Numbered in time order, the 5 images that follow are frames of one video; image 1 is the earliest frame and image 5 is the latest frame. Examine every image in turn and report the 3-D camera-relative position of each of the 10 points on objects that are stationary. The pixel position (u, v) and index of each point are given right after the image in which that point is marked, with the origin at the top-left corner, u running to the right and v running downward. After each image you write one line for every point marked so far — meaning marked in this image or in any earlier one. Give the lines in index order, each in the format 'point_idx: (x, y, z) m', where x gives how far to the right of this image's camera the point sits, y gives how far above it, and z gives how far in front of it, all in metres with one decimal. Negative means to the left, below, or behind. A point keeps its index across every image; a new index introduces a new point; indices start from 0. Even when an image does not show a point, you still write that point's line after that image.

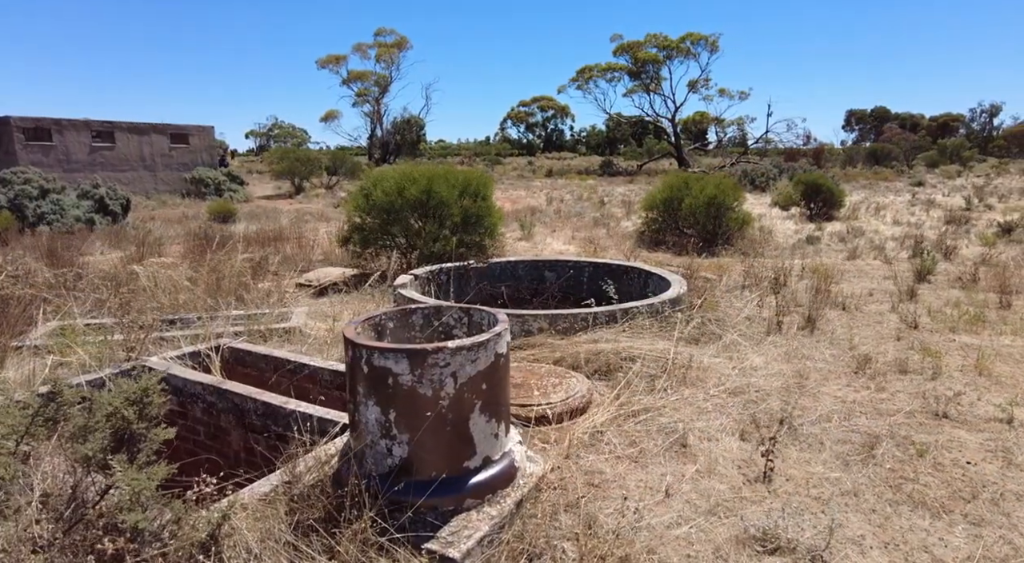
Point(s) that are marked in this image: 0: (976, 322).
0: (+3.7, -0.3, +5.5) m
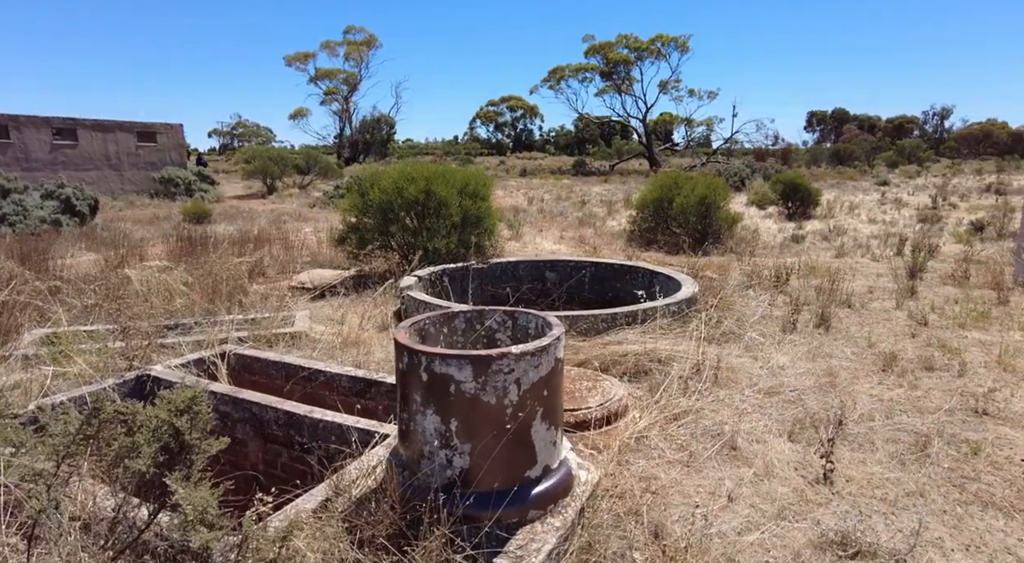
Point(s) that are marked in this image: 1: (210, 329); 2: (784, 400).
0: (+3.8, -0.3, +5.6) m
1: (-2.4, -0.4, +5.6) m
2: (+1.6, -0.7, +4.1) m
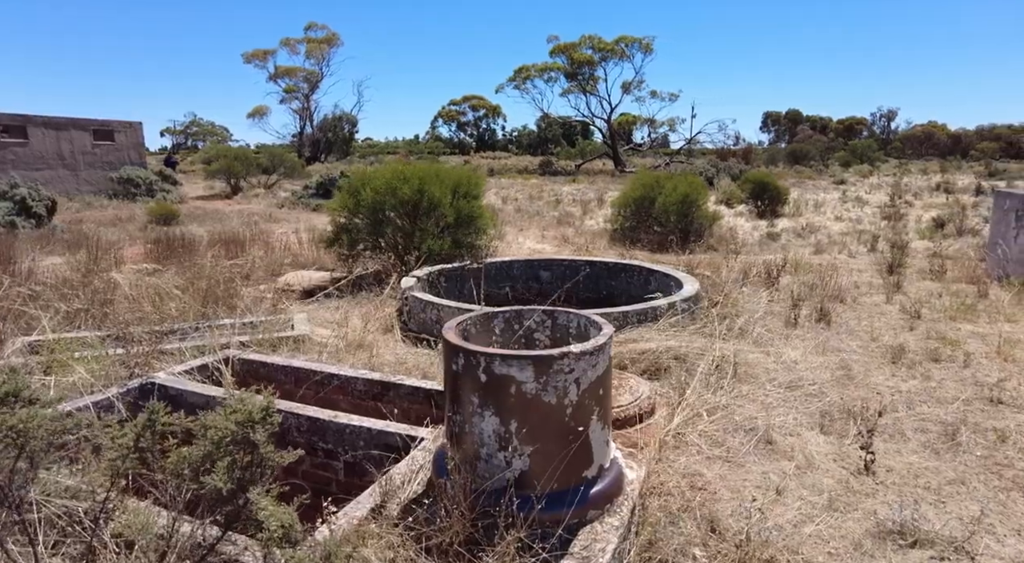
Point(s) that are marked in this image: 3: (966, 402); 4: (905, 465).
0: (+3.9, -0.2, +5.9) m
1: (-2.3, -0.4, +5.4) m
2: (+1.8, -0.7, +4.2) m
3: (+2.6, -0.7, +4.0) m
4: (+1.9, -0.9, +3.3) m
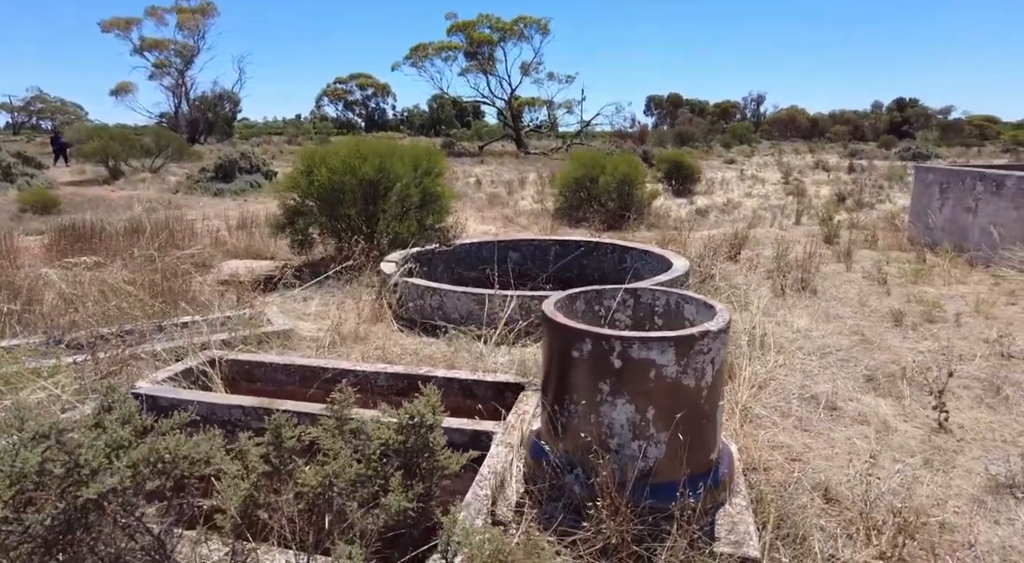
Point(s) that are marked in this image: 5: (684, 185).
0: (+3.8, +0.1, +6.3) m
1: (-2.2, -0.4, +4.7) m
2: (+2.0, -0.5, +4.3) m
3: (+2.9, -0.5, +4.2) m
4: (+2.3, -0.7, +3.5) m
5: (+3.3, +1.9, +13.5) m
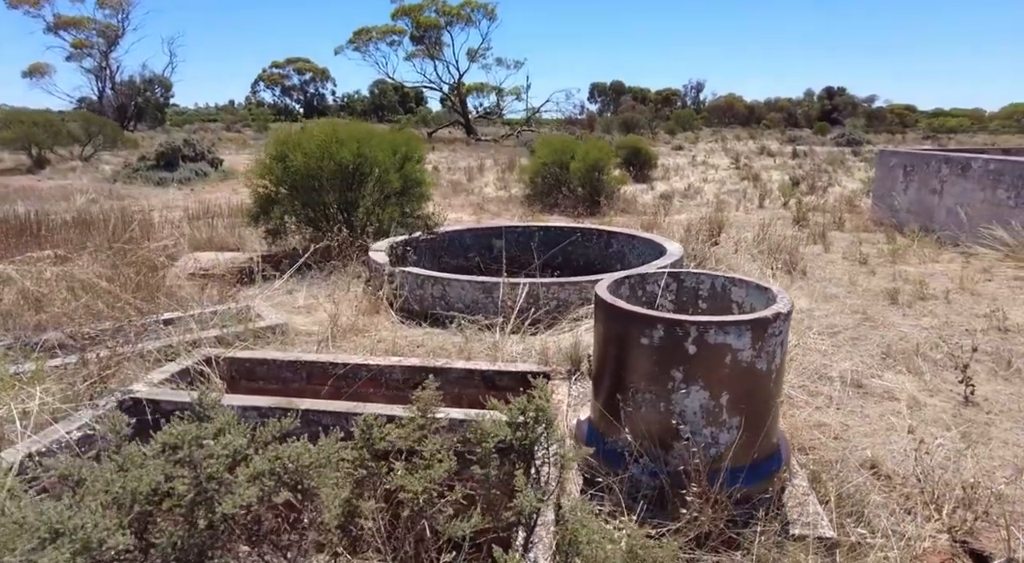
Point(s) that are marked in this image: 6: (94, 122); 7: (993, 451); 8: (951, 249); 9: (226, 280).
0: (+3.7, +0.3, +6.5) m
1: (-2.2, -0.3, +4.4) m
2: (+2.1, -0.4, +4.4) m
3: (+3.0, -0.3, +4.4) m
4: (+2.5, -0.6, +3.6) m
5: (+2.5, +2.2, +13.6) m
6: (-9.8, +3.7, +16.4) m
7: (+2.1, -0.8, +3.1) m
8: (+4.2, +0.3, +6.7) m
9: (-2.4, 0.0, +5.7) m
